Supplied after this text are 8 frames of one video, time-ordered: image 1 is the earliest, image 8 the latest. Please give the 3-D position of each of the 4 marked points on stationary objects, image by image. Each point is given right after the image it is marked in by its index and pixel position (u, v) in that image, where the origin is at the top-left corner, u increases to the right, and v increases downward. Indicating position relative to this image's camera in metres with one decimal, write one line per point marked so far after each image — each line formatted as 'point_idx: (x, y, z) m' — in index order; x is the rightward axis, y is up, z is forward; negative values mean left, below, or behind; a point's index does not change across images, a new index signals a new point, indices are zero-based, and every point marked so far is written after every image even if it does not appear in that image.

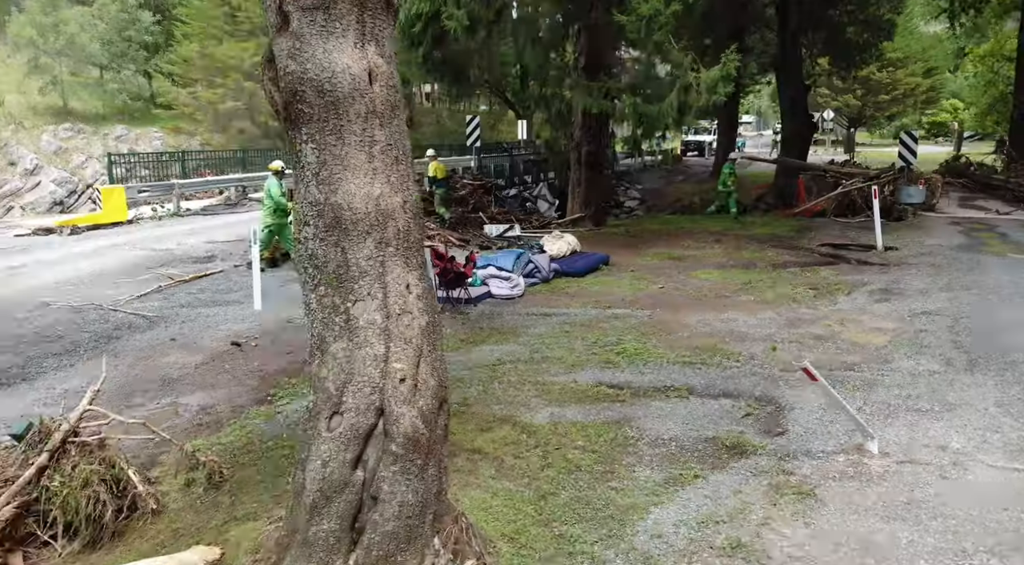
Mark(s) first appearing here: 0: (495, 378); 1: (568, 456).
0: (-0.1, -0.9, +7.7) m
1: (+0.4, -1.2, +5.9) m
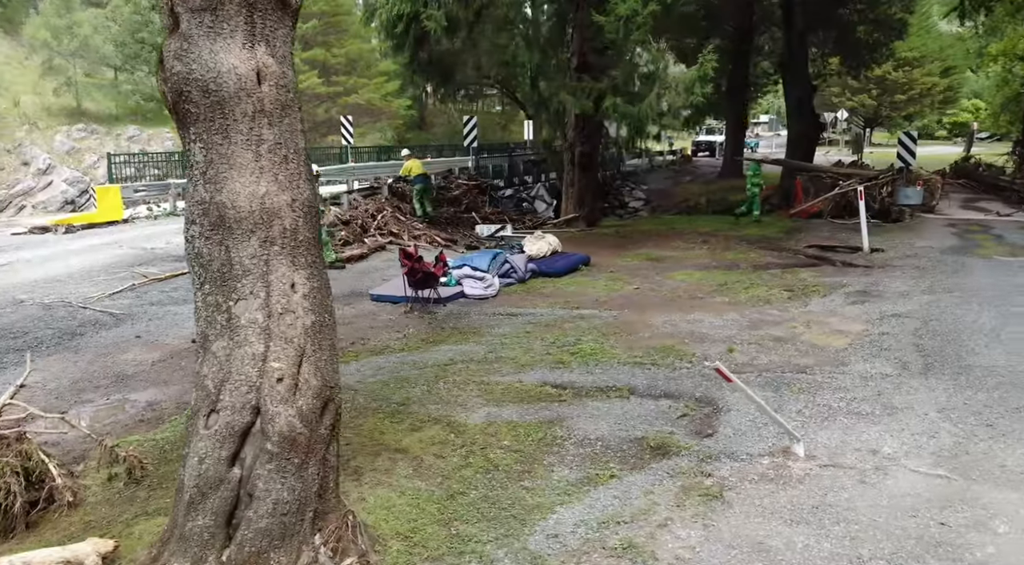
0: (-0.6, -0.9, +7.7) m
1: (-0.1, -1.2, +5.9) m
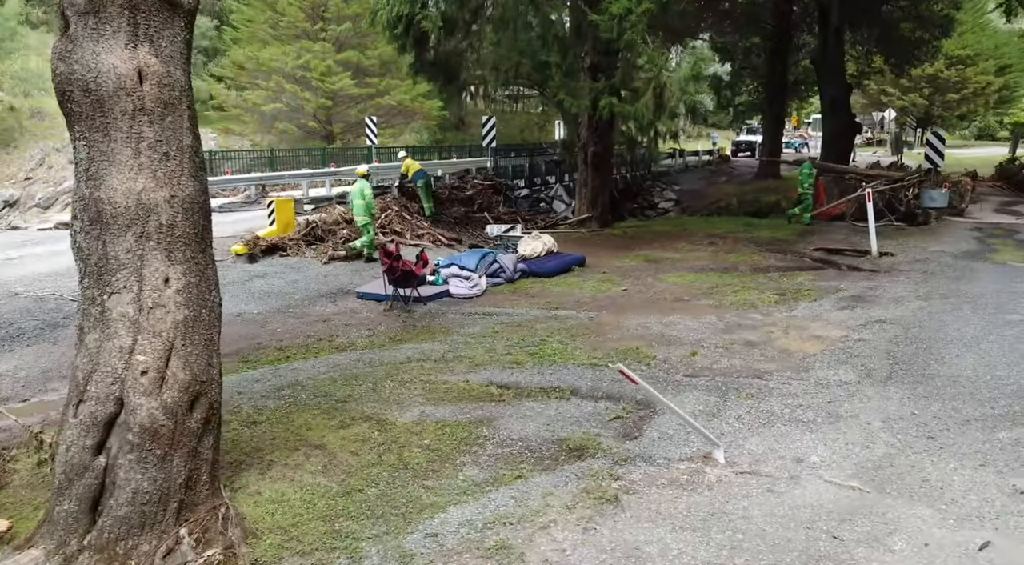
0: (-1.1, -0.9, +7.8) m
1: (-0.8, -1.2, +6.0) m
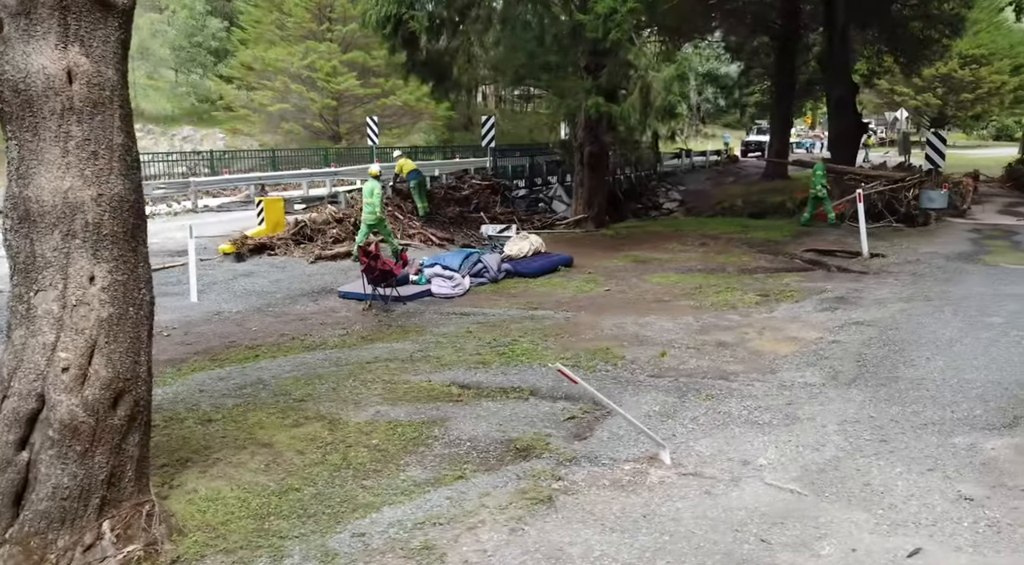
0: (-1.5, -0.9, +7.8) m
1: (-1.2, -1.2, +6.0) m
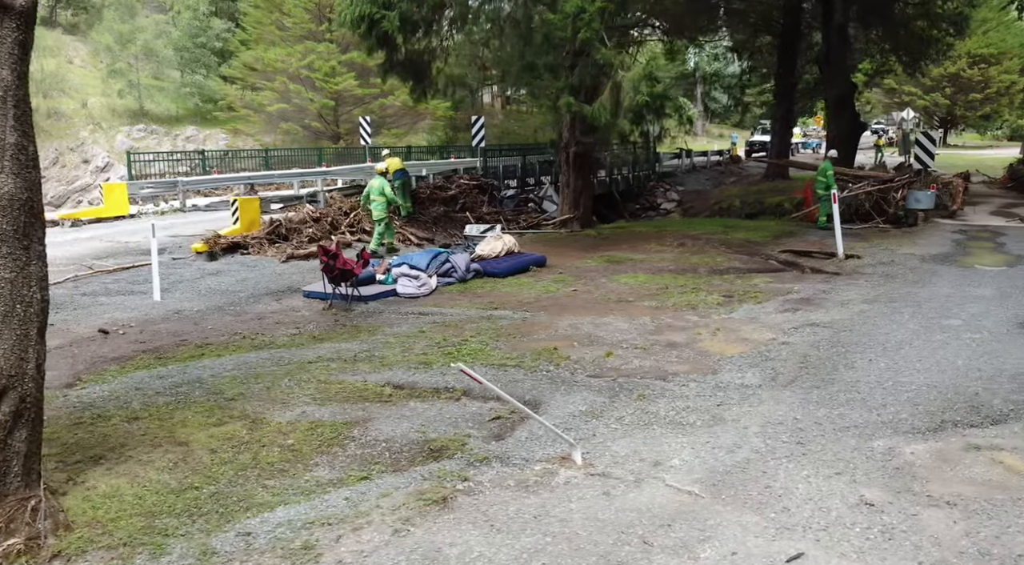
0: (-2.1, -0.9, +7.8) m
1: (-1.8, -1.2, +6.0) m
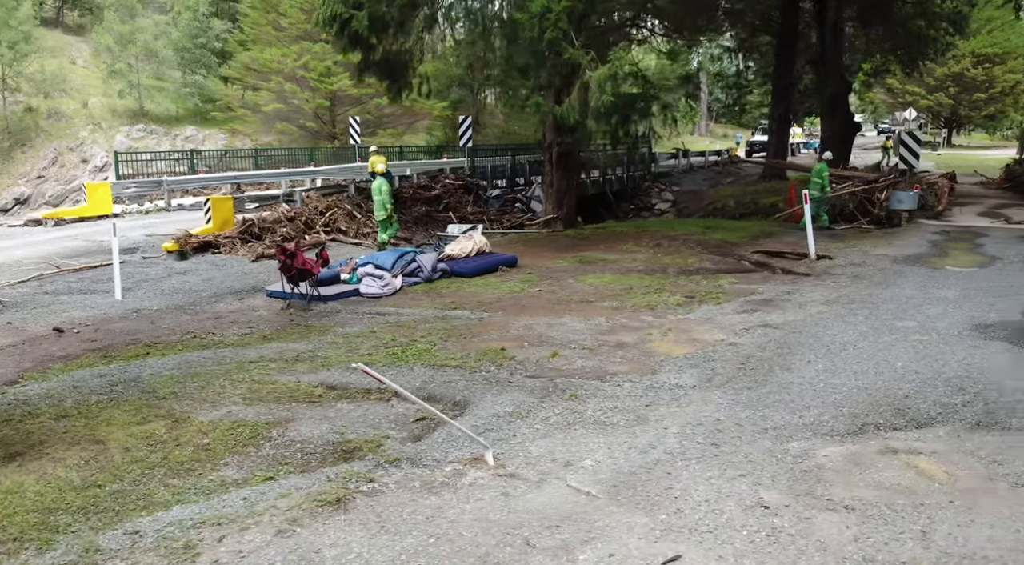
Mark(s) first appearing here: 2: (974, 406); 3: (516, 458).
0: (-2.7, -0.8, +7.9) m
1: (-2.4, -1.2, +6.0) m
2: (+3.6, -1.0, +6.5) m
3: (0.0, -1.2, +5.9) m
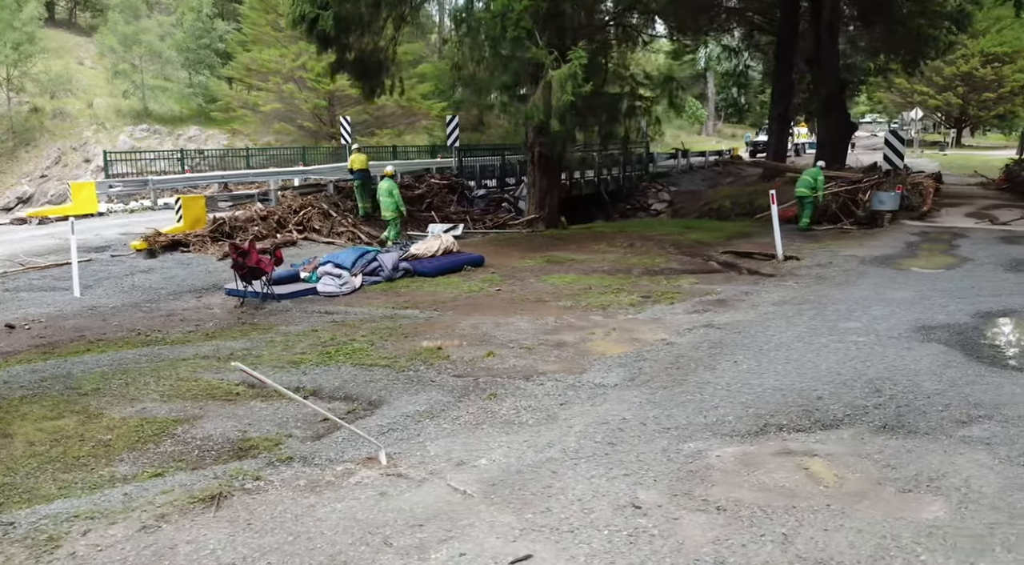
0: (-3.4, -0.8, +7.9) m
1: (-3.2, -1.2, +6.1) m
2: (+2.9, -1.0, +6.5) m
3: (-0.7, -1.2, +6.0) m
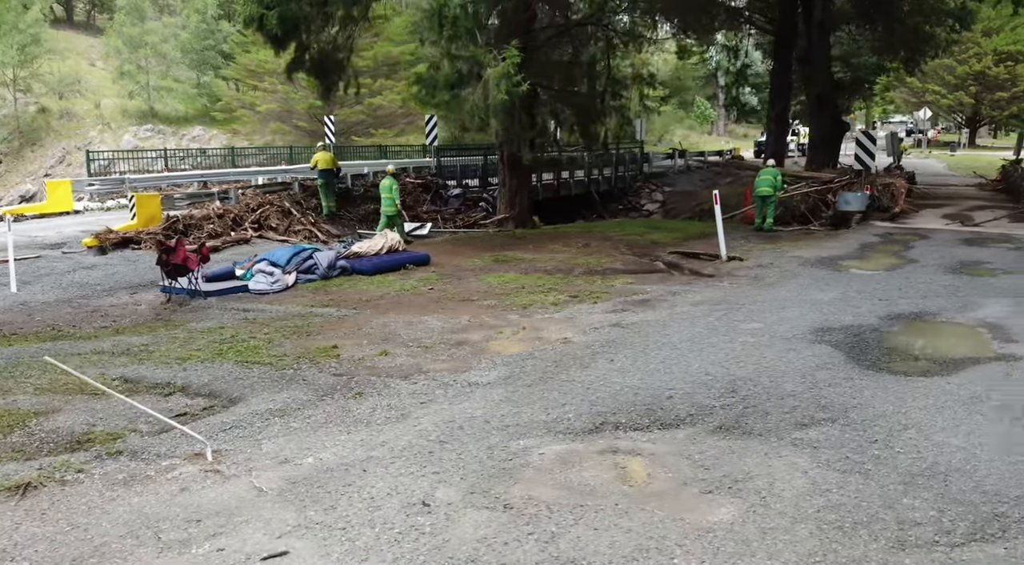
0: (-4.5, -0.8, +8.1) m
1: (-4.4, -1.1, +6.2) m
2: (+1.7, -1.0, +6.4) m
3: (-1.9, -1.2, +6.0) m
